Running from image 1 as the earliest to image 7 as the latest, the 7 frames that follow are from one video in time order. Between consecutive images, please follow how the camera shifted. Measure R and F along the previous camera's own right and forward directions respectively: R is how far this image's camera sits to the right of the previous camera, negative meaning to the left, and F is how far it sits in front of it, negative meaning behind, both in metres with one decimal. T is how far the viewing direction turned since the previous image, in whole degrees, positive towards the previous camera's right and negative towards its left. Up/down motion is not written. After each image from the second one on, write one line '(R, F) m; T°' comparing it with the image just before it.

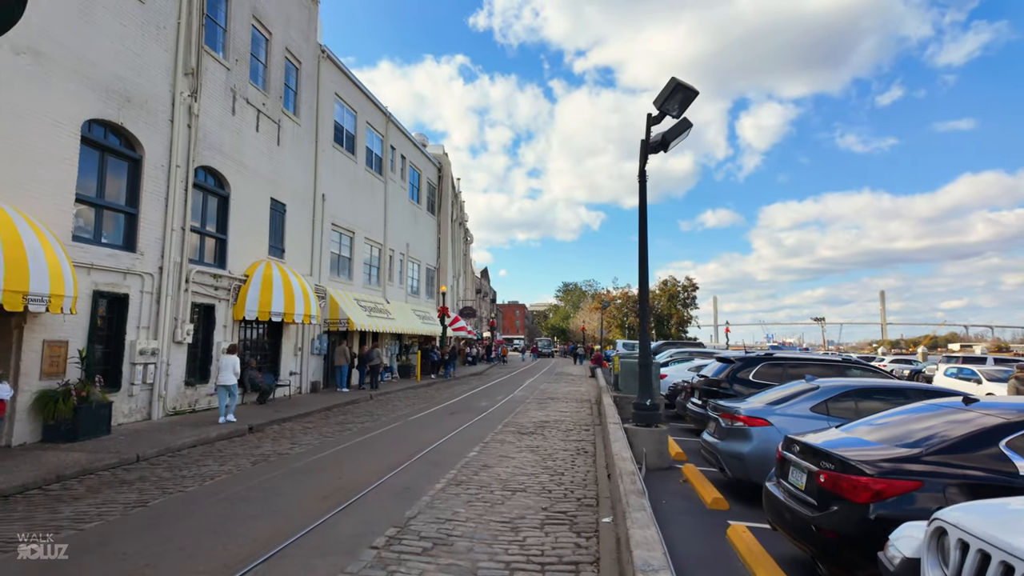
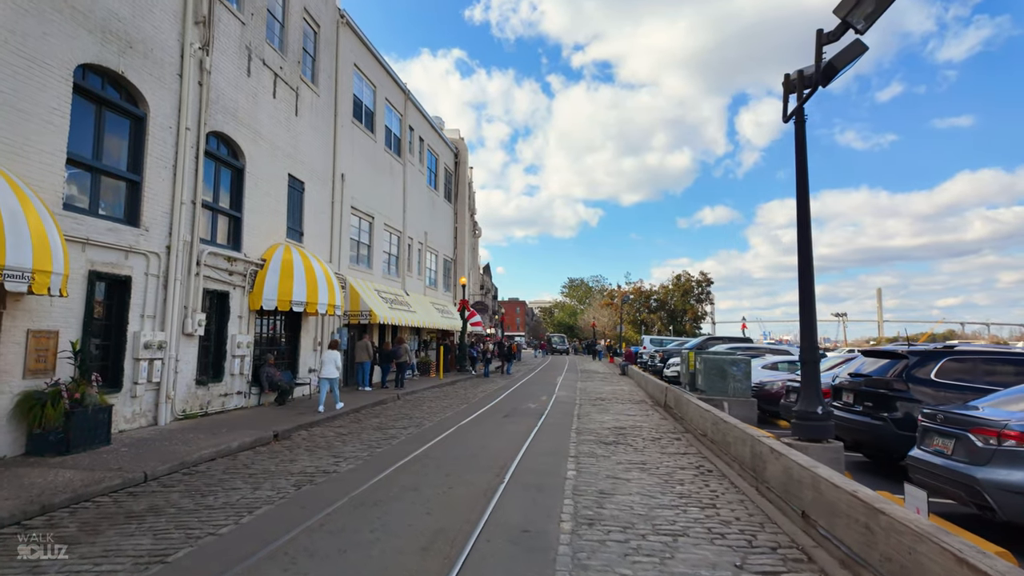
(-1.4, +1.9) m; 0°
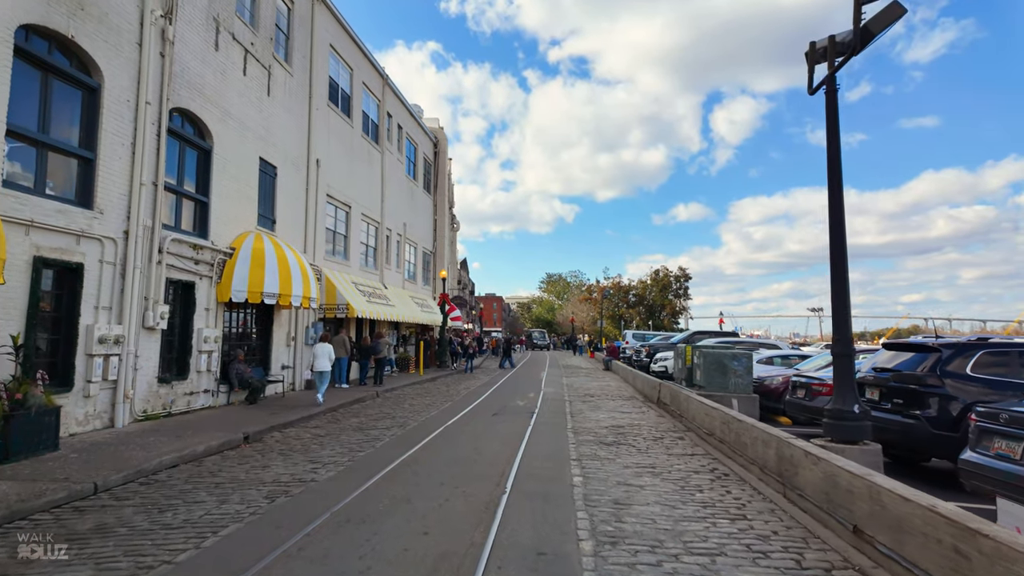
(-0.3, +0.7) m; +2°
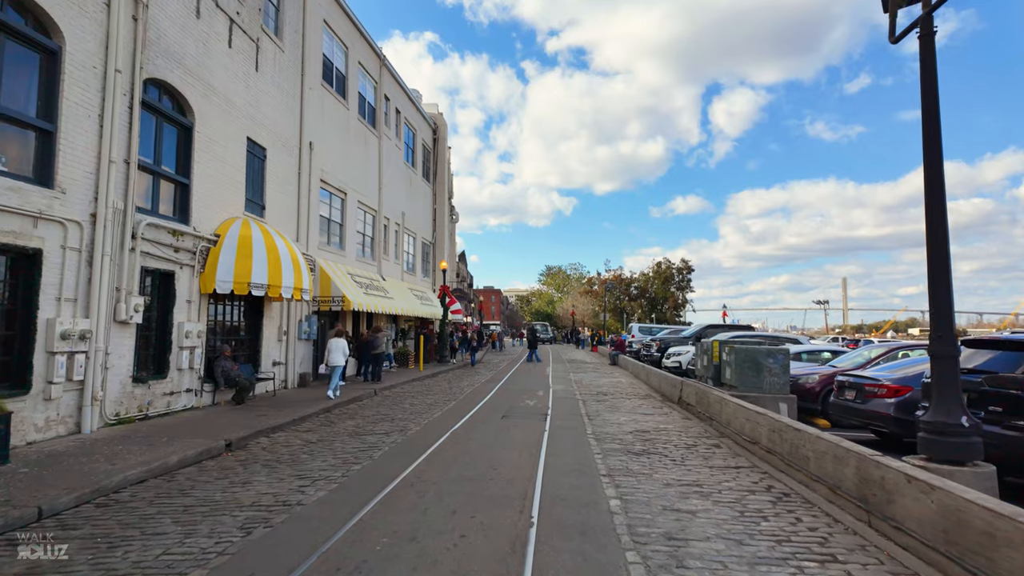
(-0.2, +1.1) m; 0°
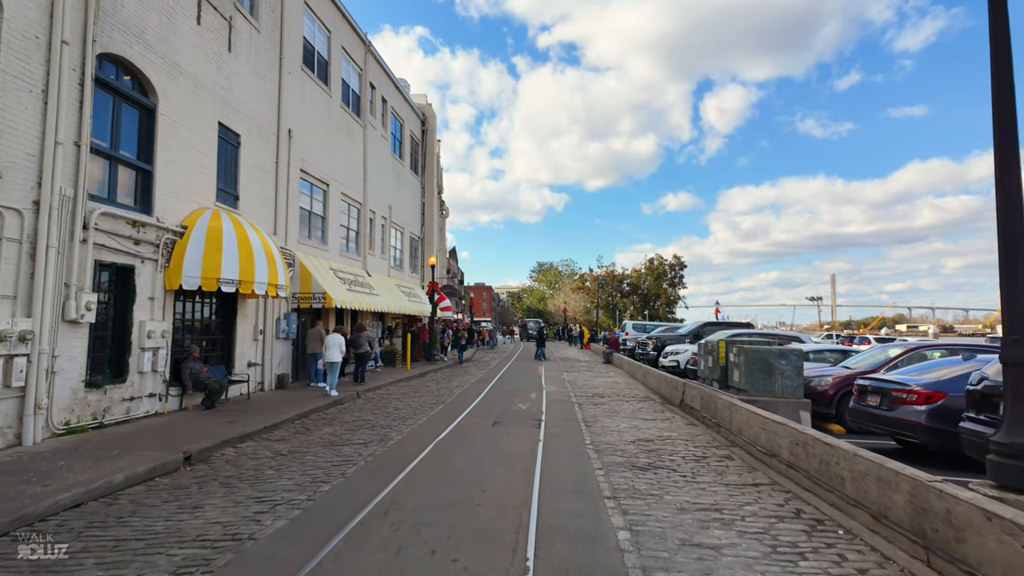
(0.0, +0.8) m; +1°
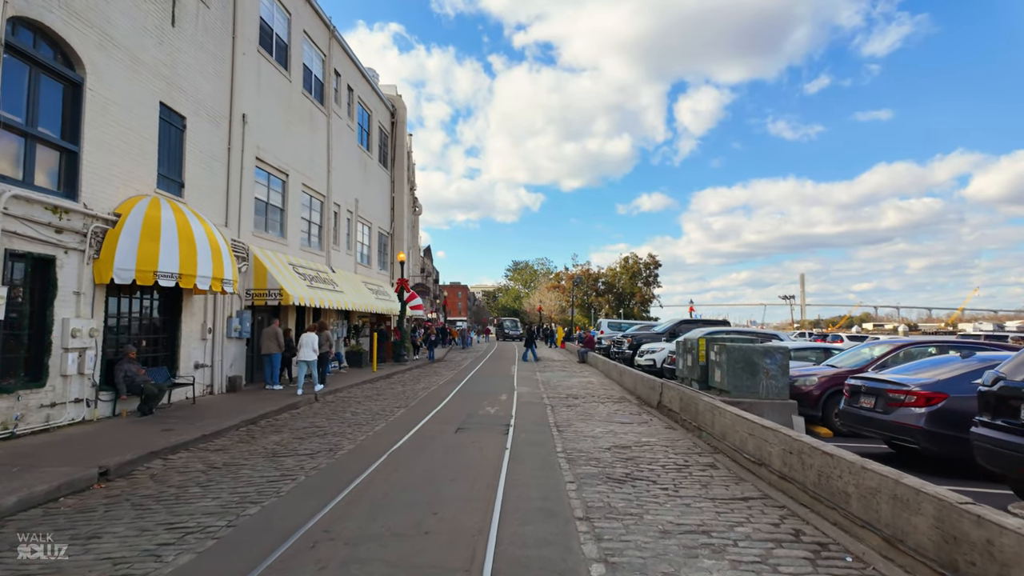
(+0.2, +0.8) m; +2°
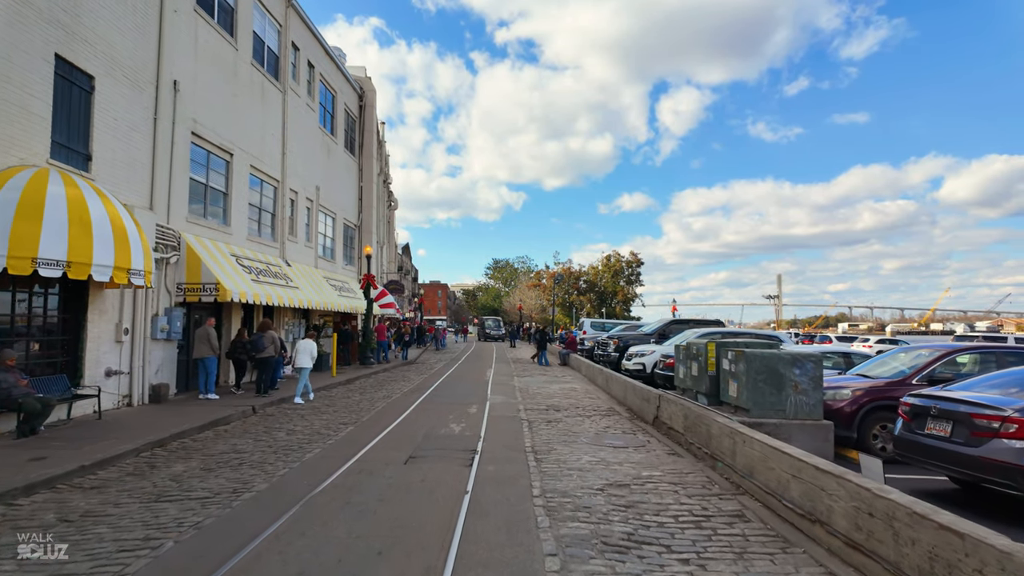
(+0.2, +1.8) m; +2°
